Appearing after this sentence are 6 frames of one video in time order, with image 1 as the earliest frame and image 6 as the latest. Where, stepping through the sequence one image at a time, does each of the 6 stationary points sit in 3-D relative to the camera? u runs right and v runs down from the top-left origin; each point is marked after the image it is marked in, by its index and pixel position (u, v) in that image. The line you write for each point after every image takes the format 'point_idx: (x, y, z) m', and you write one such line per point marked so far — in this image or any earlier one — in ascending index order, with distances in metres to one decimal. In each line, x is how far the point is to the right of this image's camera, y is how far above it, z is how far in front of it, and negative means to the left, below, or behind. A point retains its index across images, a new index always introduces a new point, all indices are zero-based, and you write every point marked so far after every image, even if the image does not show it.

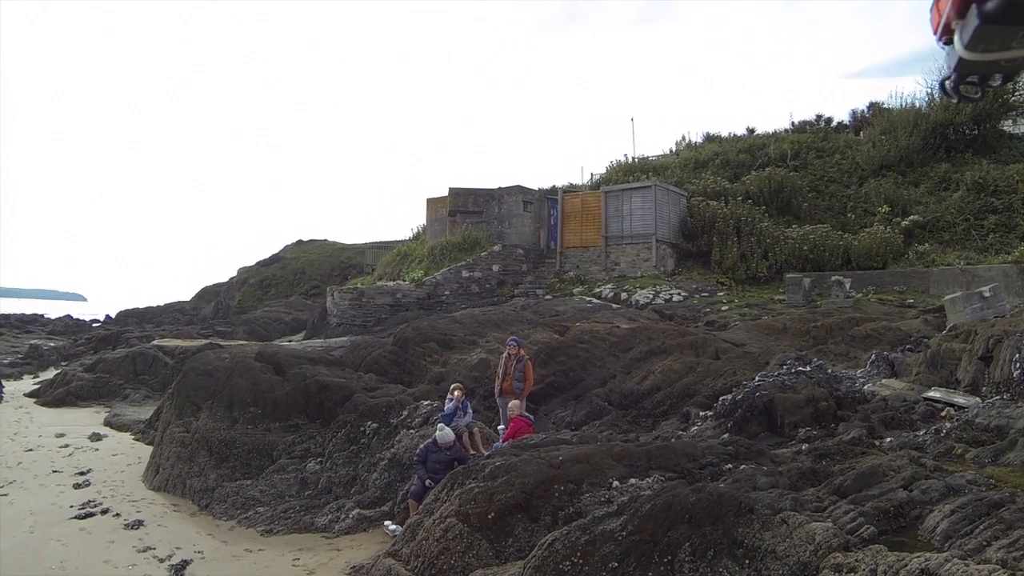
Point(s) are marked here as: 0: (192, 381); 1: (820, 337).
0: (-5.4, -1.6, +12.2) m
1: (+5.5, -0.9, +12.7) m
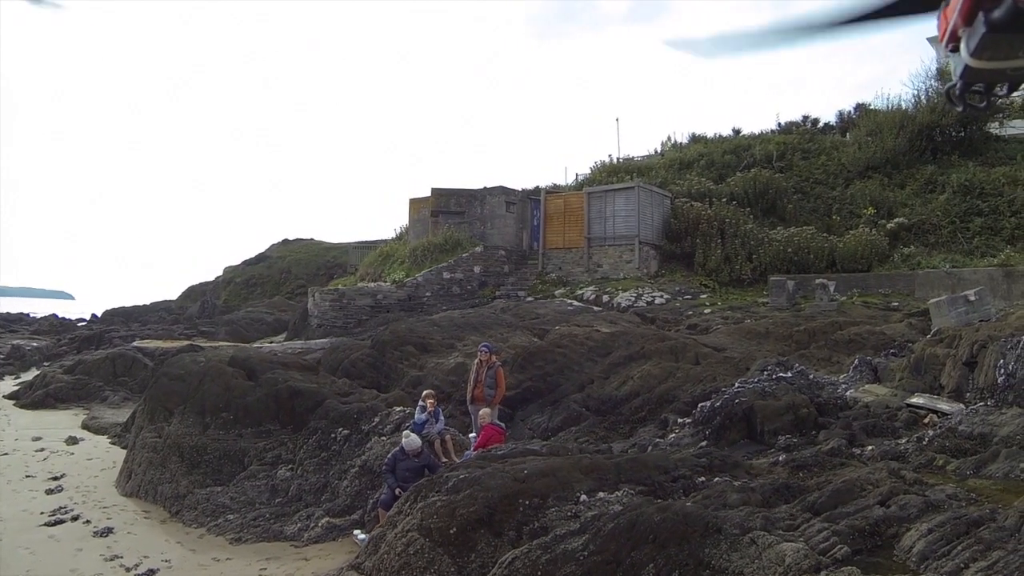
0: (-5.8, -1.6, +11.8) m
1: (+5.1, -0.9, +12.5) m
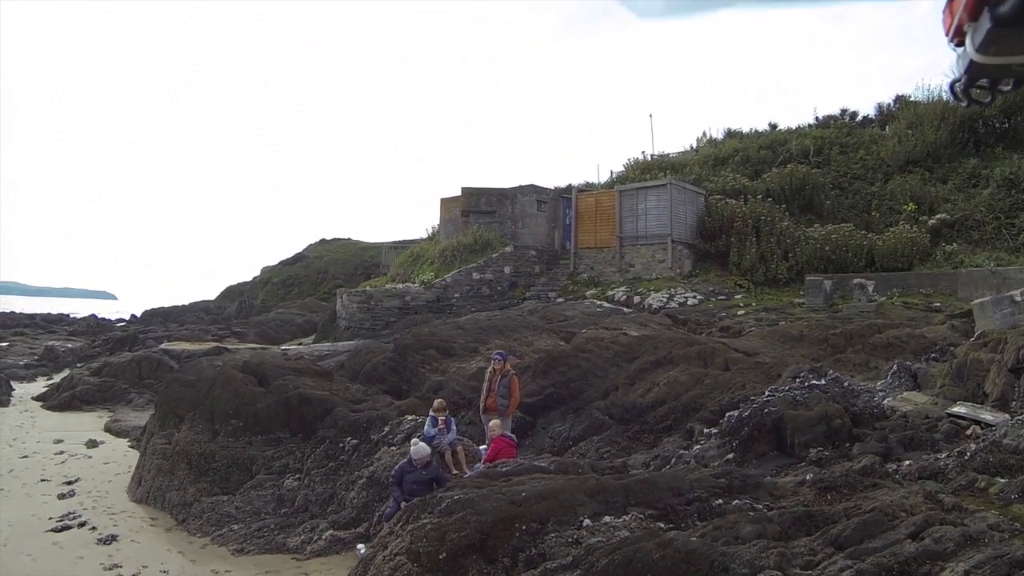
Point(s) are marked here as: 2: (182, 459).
0: (-5.5, -1.7, +11.9) m
1: (+5.5, -1.0, +11.9) m
2: (-4.8, -2.6, +10.7) m
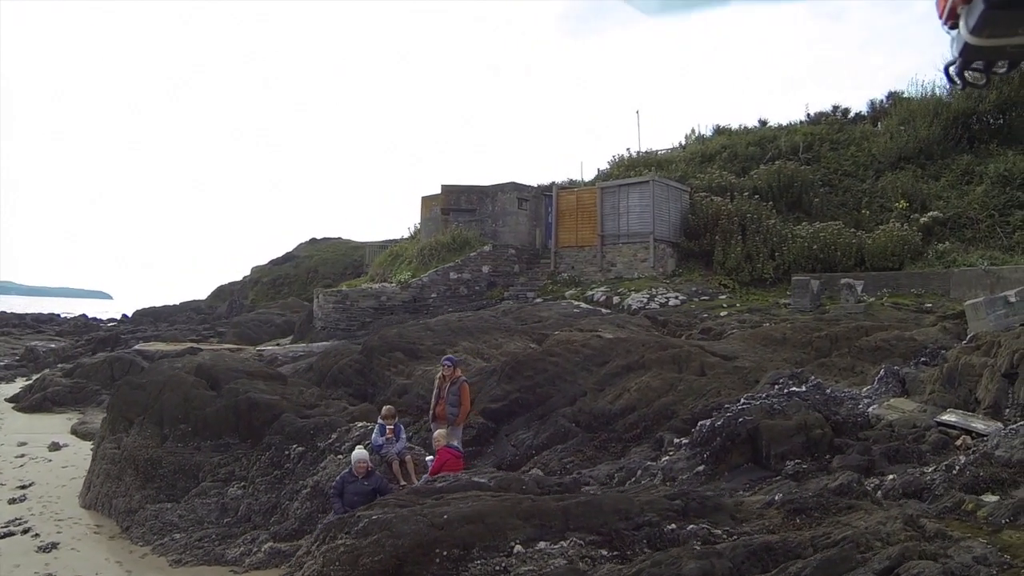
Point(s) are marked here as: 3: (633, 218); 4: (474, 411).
0: (-6.1, -1.7, +11.1) m
1: (+4.9, -0.9, +11.2) m
2: (-5.4, -2.5, +10.0) m
3: (+3.3, +1.9, +19.5) m
4: (-0.6, -1.9, +11.0) m
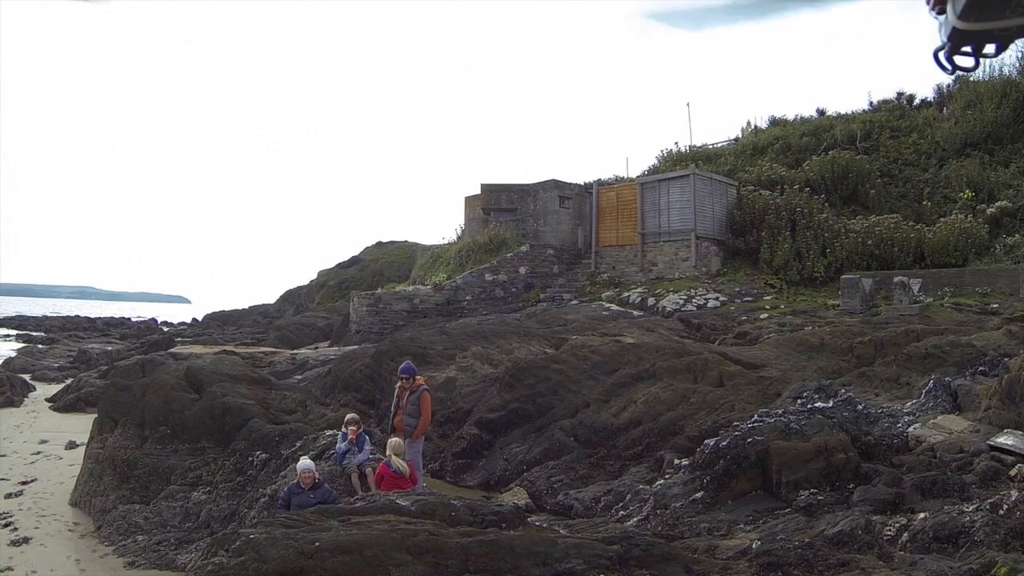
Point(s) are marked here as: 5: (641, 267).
0: (-6.0, -1.7, +10.8) m
1: (+4.9, -0.9, +9.8) m
2: (-5.5, -2.5, +9.6) m
3: (+4.1, +1.9, +18.2) m
4: (-0.6, -1.9, +10.2) m
5: (+3.4, +0.6, +19.1) m
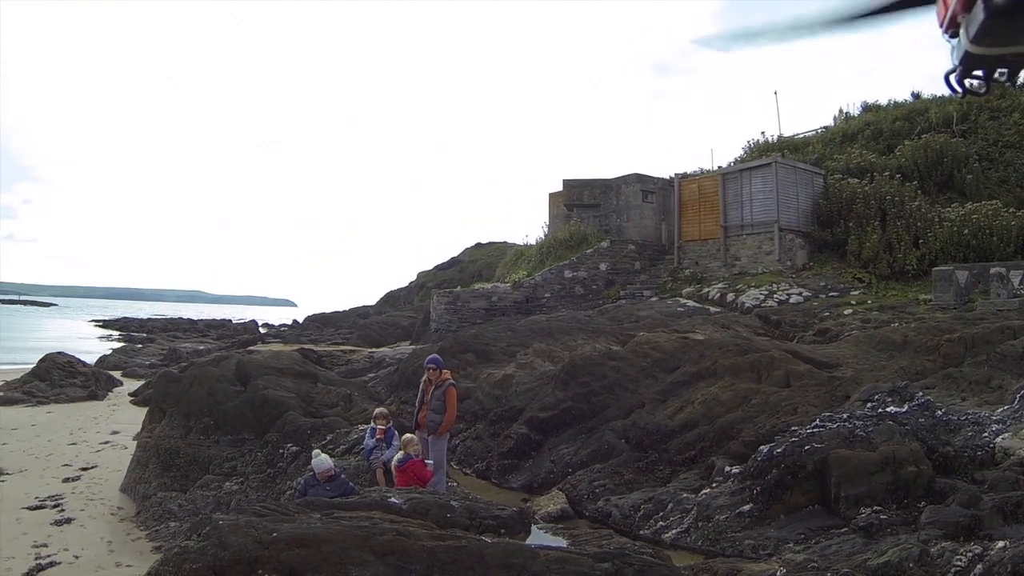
0: (-5.2, -1.6, +11.2) m
1: (+5.5, -0.8, +8.7) m
2: (-4.8, -2.5, +10.0) m
3: (+6.0, +2.0, +17.1) m
4: (+0.1, -1.8, +9.8) m
5: (+5.4, +0.7, +18.1) m
